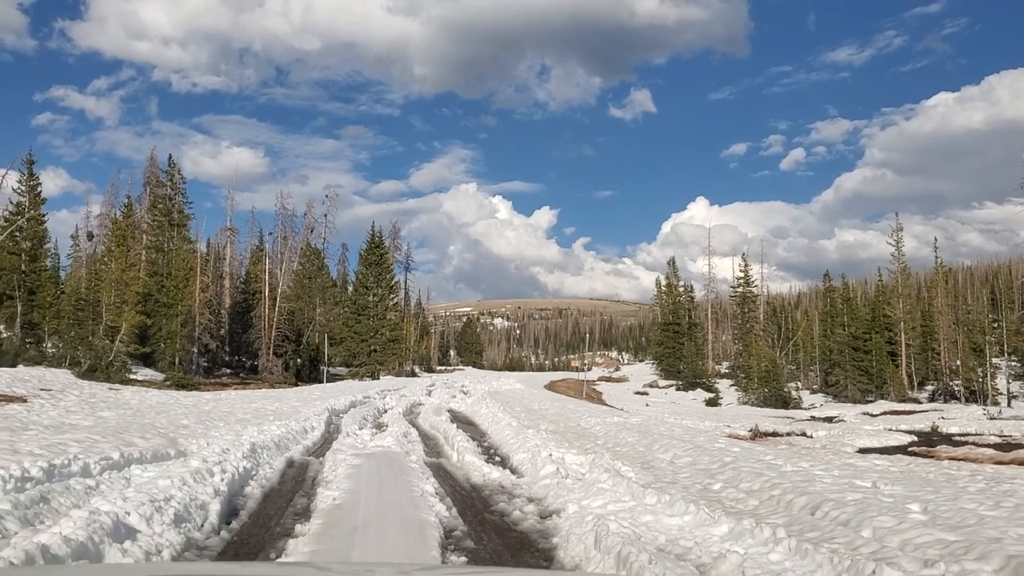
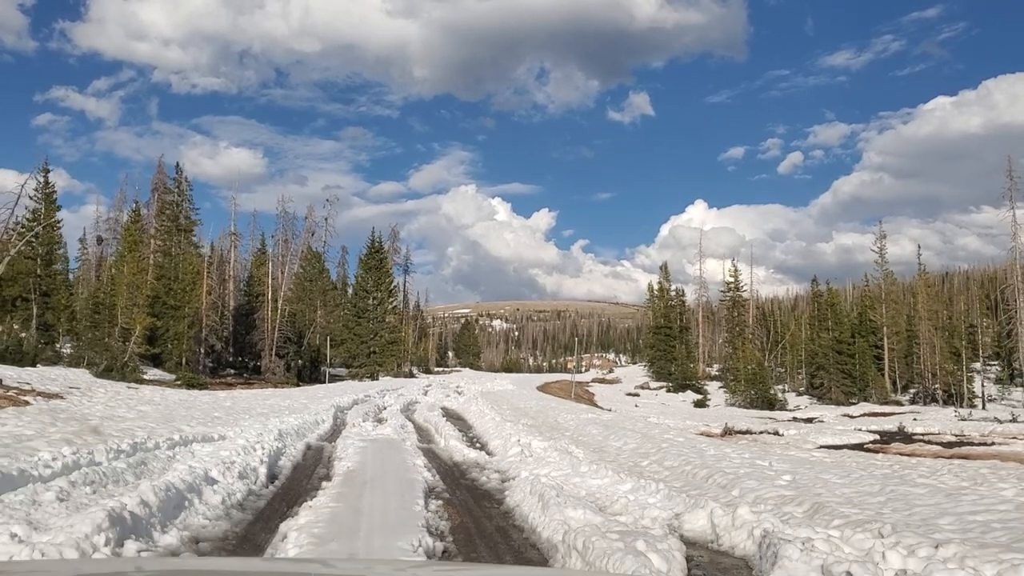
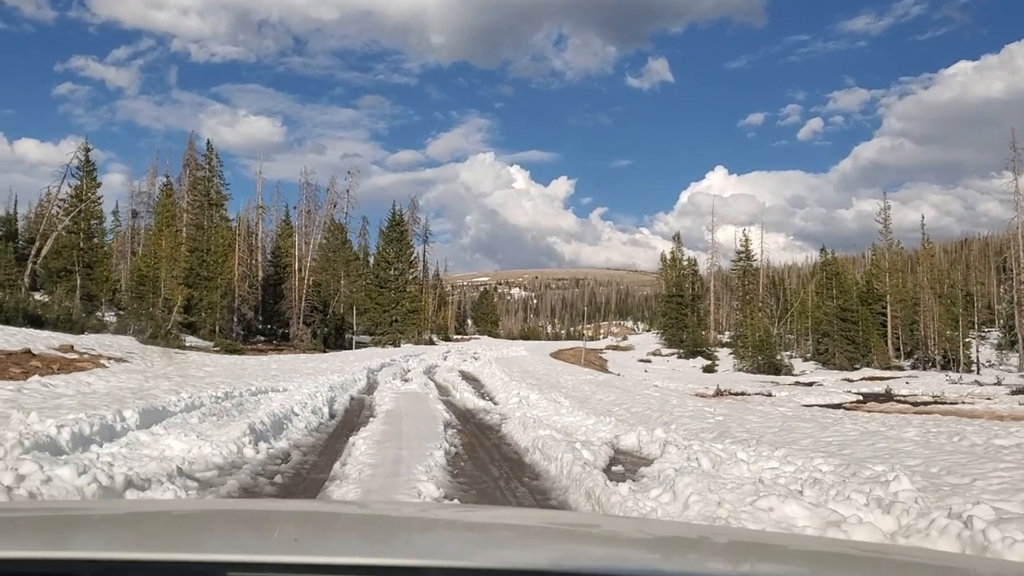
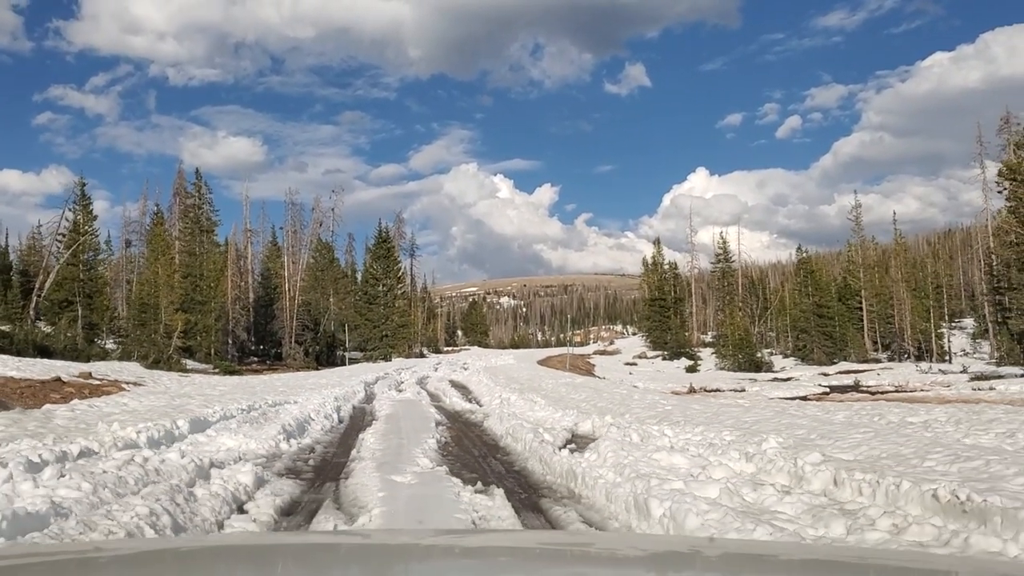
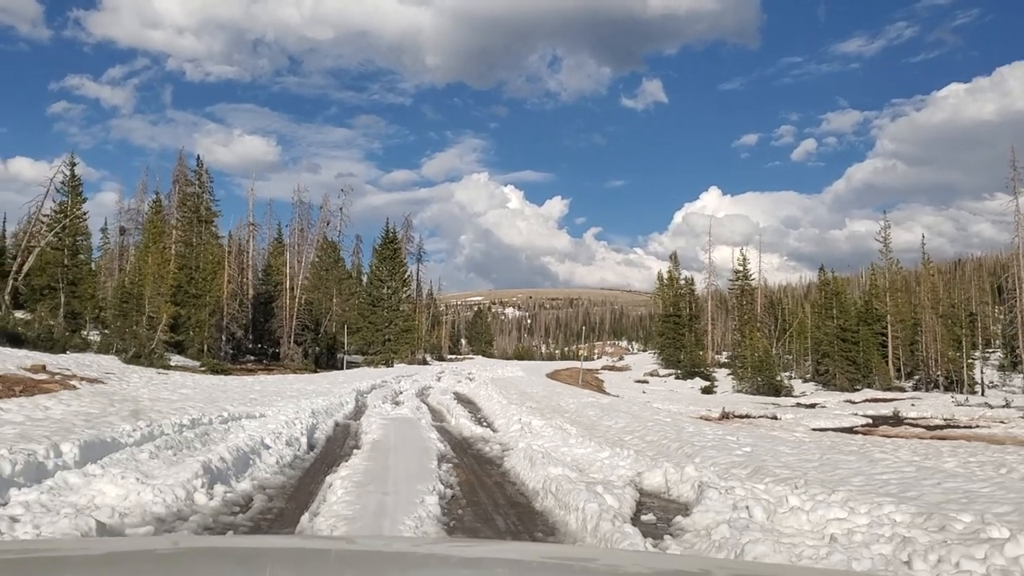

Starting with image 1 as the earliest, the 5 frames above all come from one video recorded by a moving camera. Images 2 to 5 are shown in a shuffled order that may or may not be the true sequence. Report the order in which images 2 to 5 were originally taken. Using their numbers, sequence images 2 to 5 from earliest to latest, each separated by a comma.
2, 5, 3, 4
